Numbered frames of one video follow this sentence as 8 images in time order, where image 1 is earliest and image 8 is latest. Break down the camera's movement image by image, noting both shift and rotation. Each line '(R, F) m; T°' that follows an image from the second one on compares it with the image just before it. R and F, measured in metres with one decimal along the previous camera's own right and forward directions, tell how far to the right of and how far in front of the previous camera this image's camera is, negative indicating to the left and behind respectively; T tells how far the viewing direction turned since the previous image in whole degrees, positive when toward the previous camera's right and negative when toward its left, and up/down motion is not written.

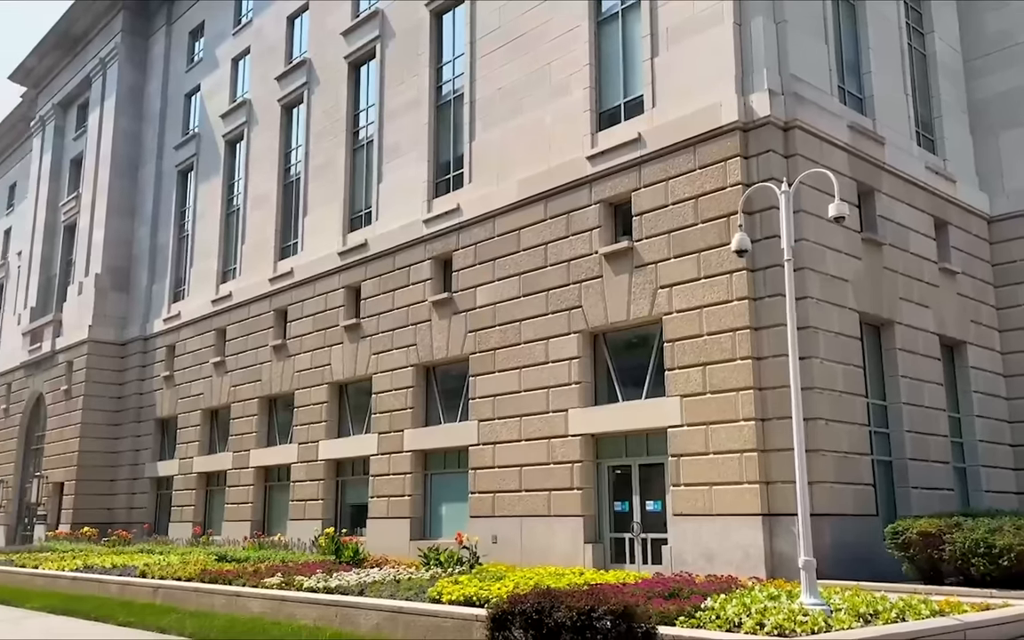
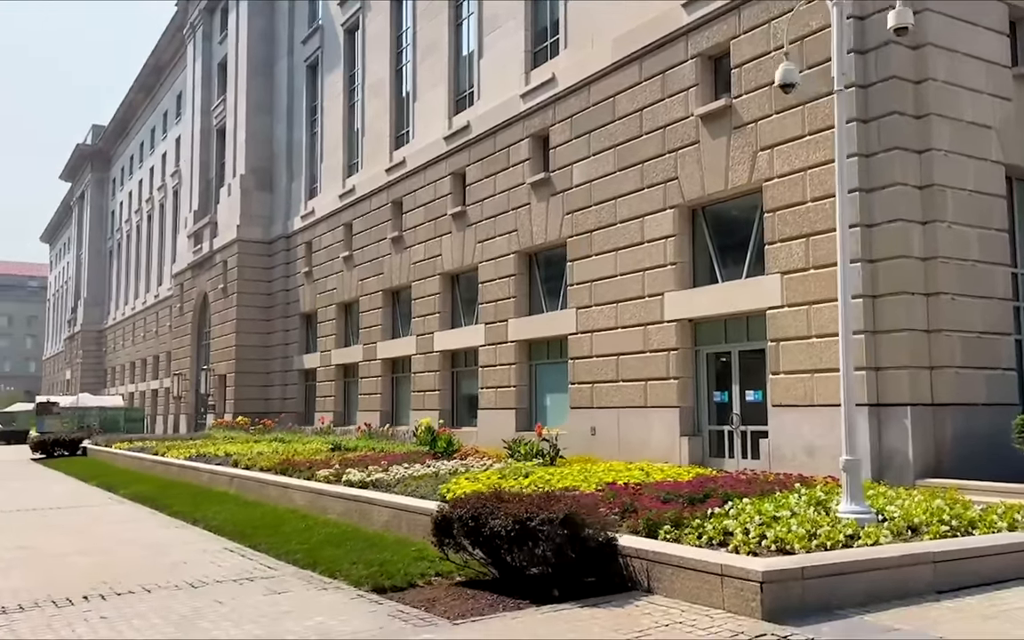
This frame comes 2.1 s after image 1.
(+1.9, +1.5) m; -12°
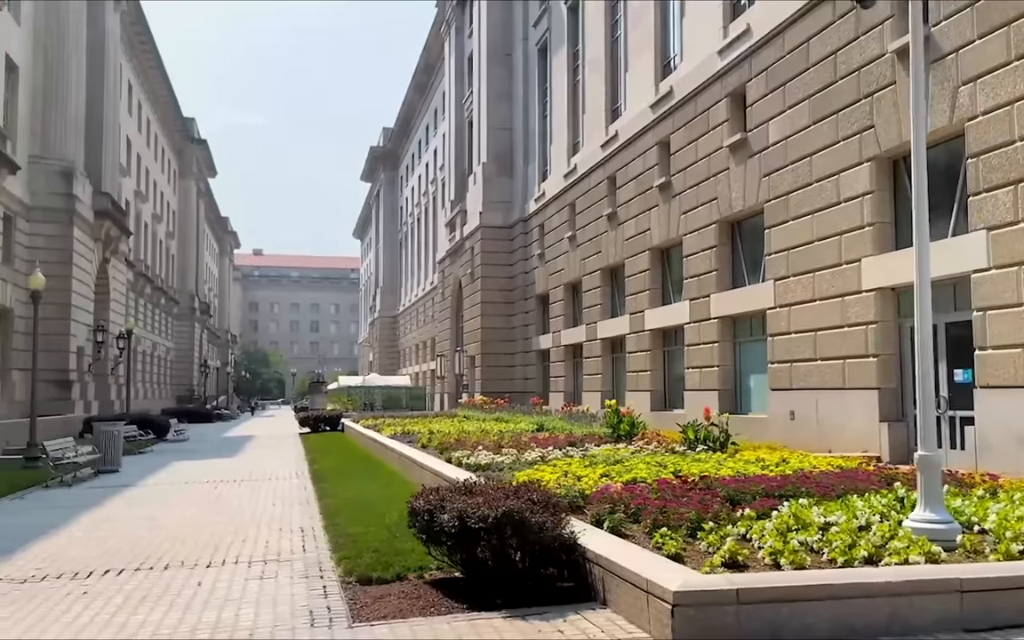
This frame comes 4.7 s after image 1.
(+2.3, +1.0) m; -19°
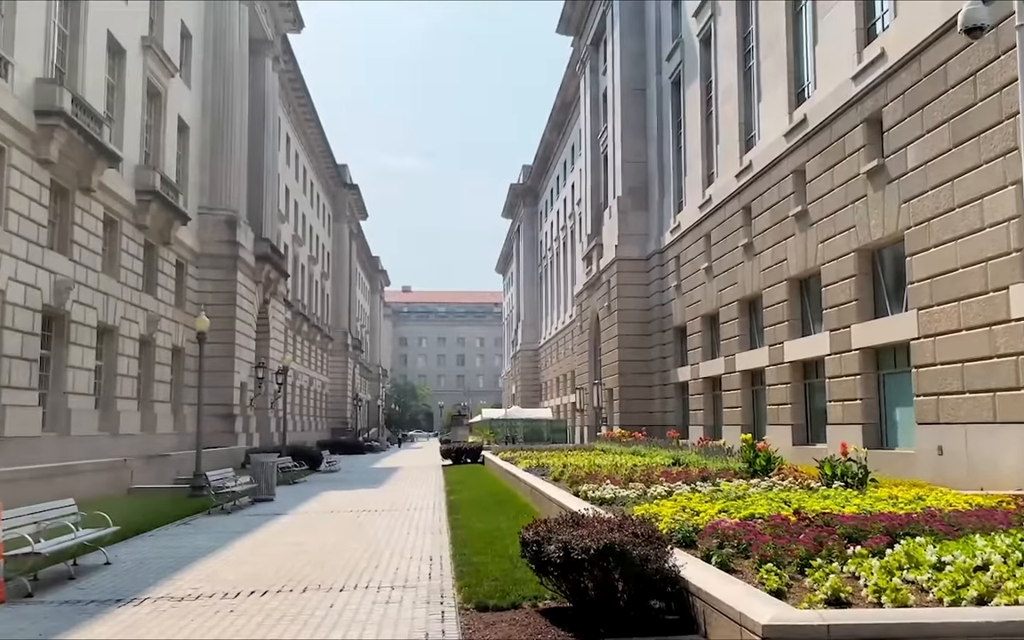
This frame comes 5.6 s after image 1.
(+0.3, -0.3) m; -9°
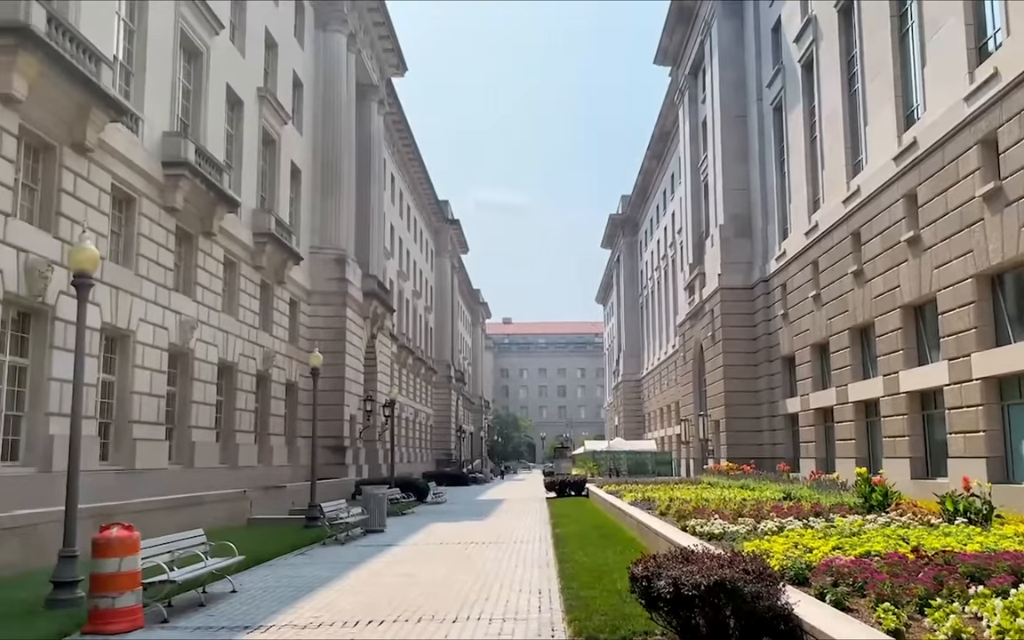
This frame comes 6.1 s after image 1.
(0.0, -0.2) m; -6°
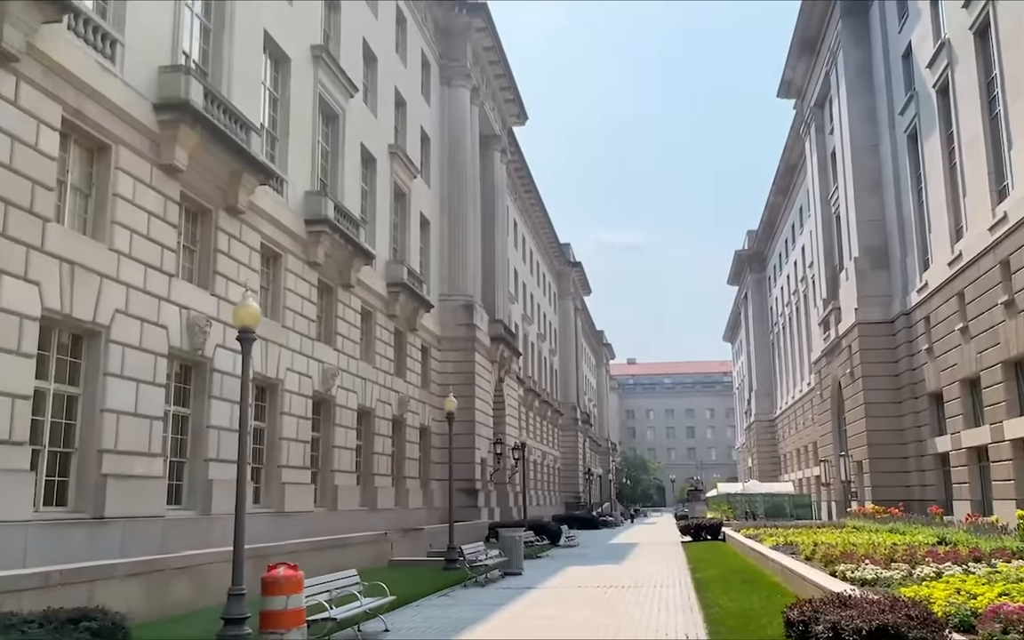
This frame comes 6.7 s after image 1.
(-0.1, -0.2) m; -8°
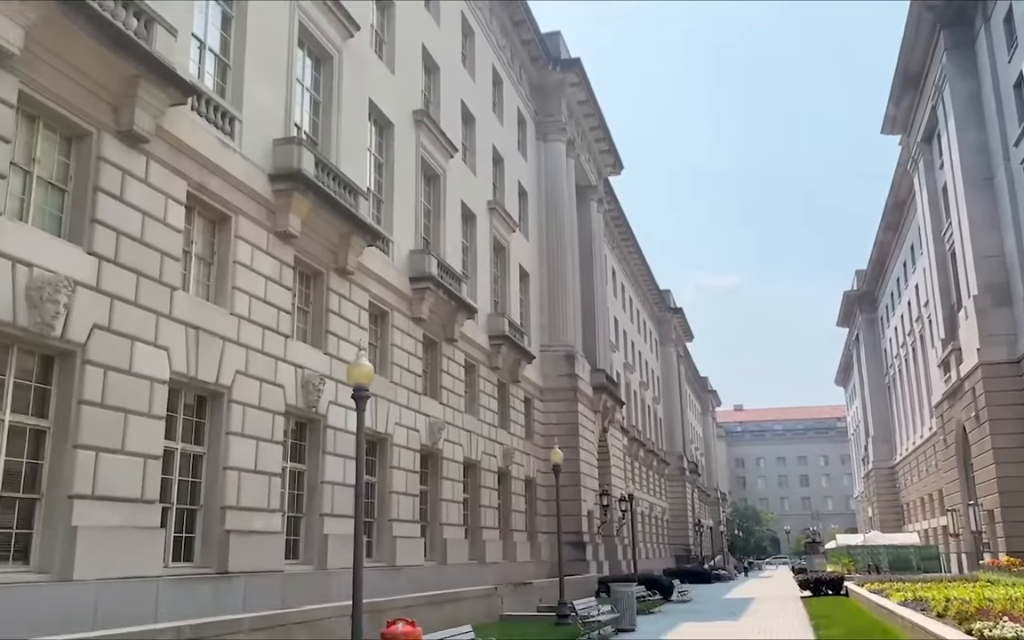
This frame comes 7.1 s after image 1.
(-0.1, -0.1) m; -6°
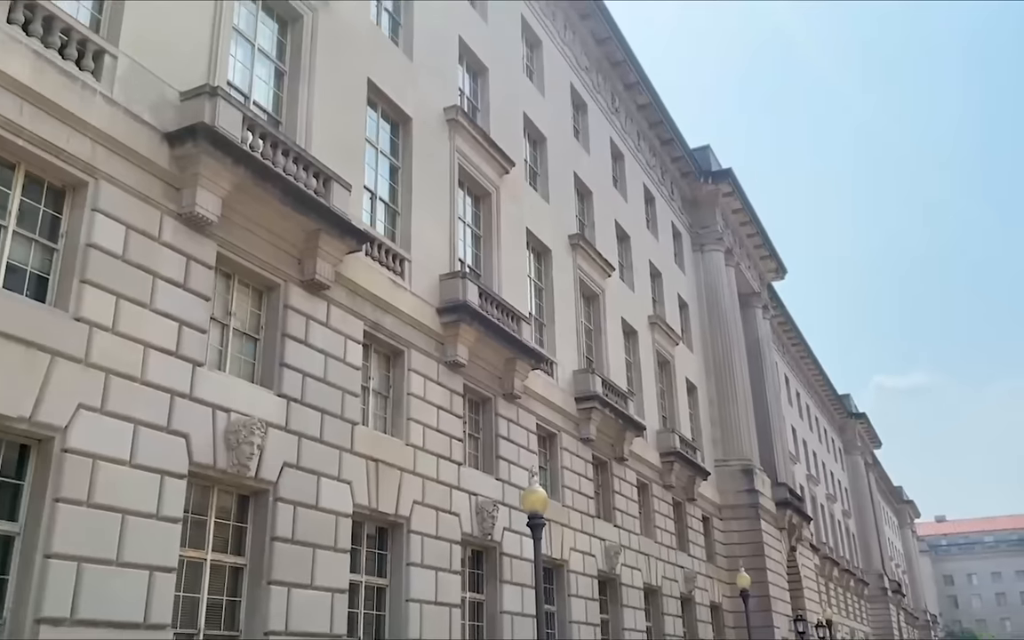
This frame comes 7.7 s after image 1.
(0.0, 0.0) m; -10°
